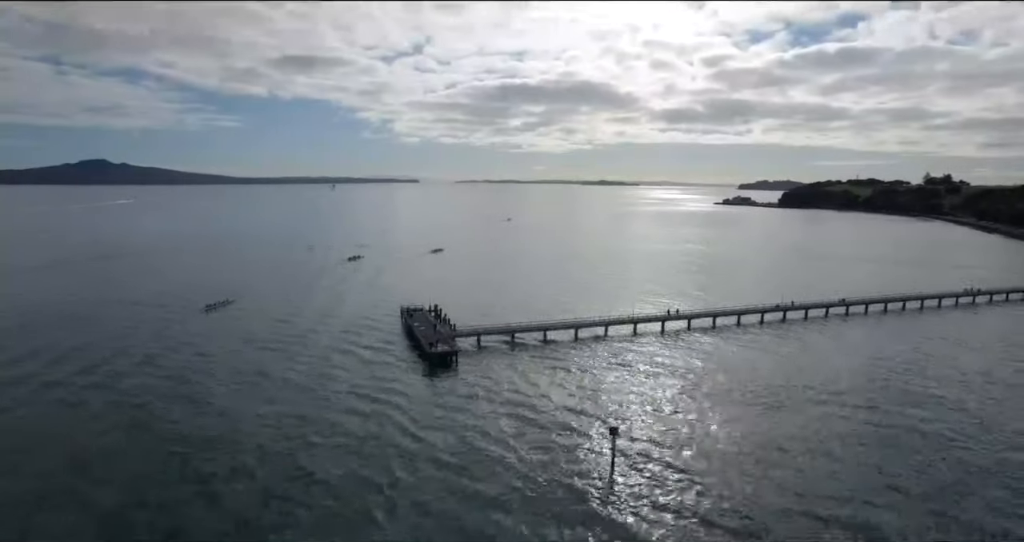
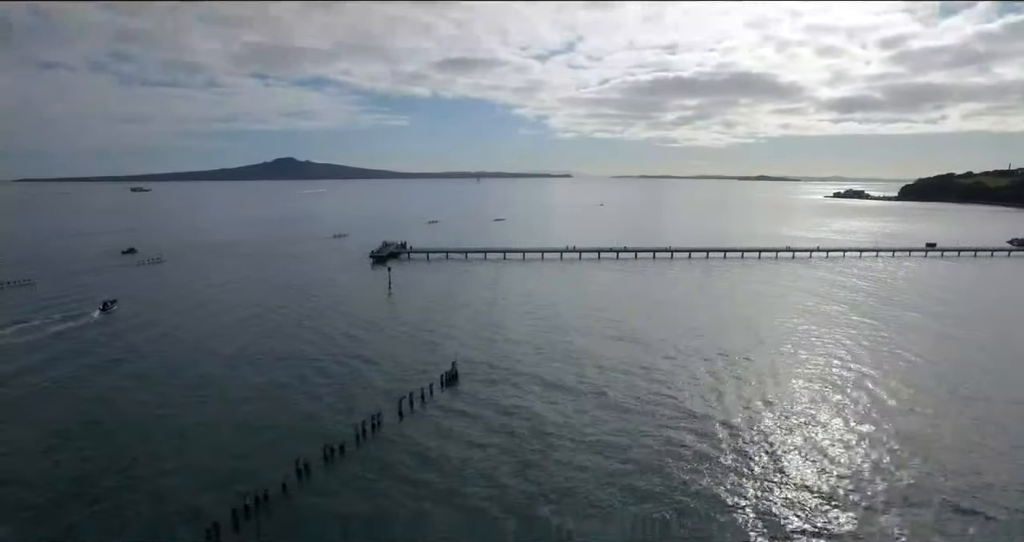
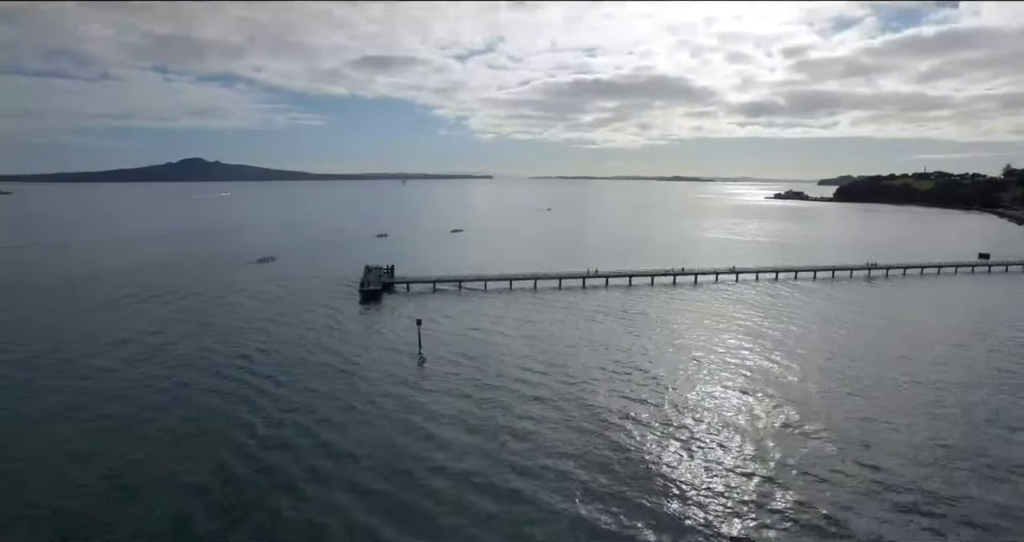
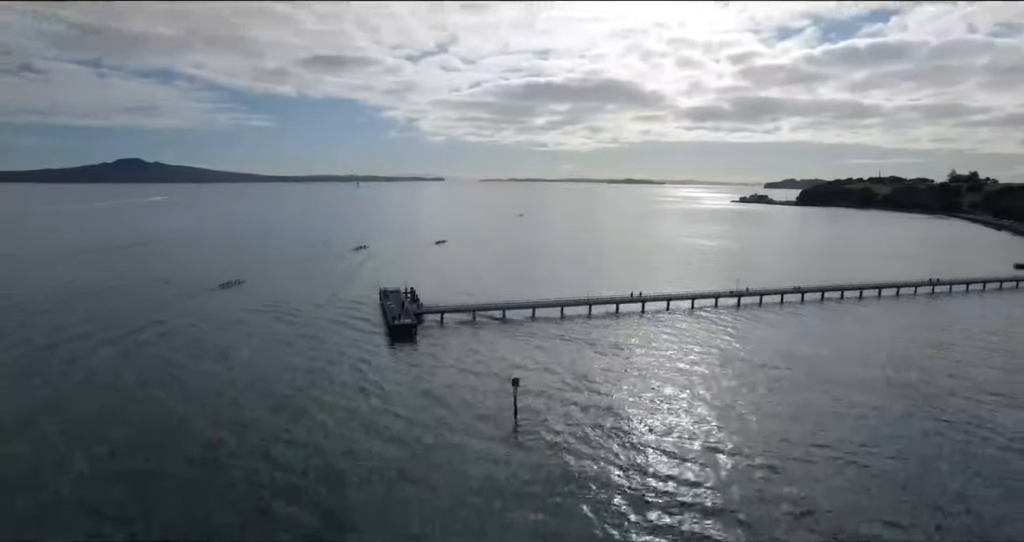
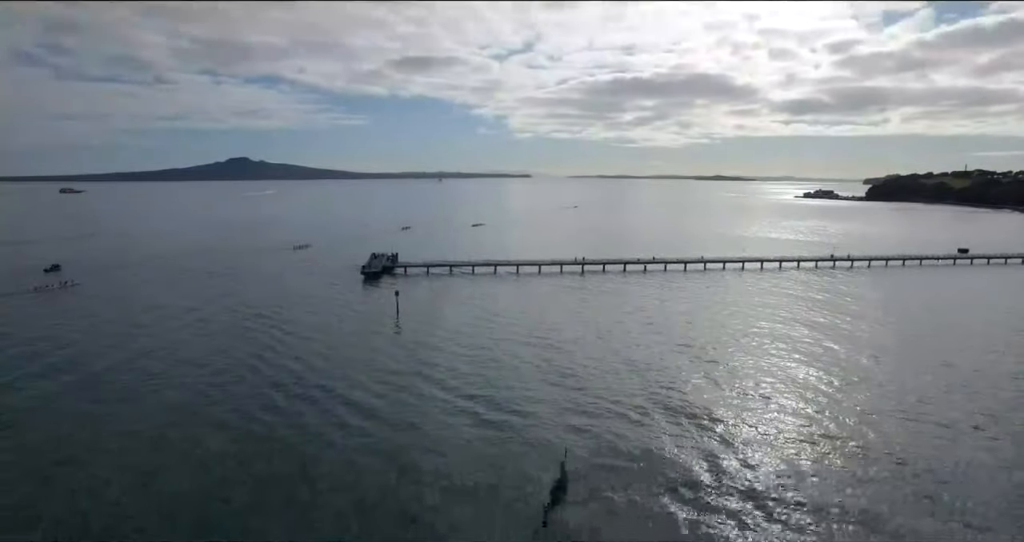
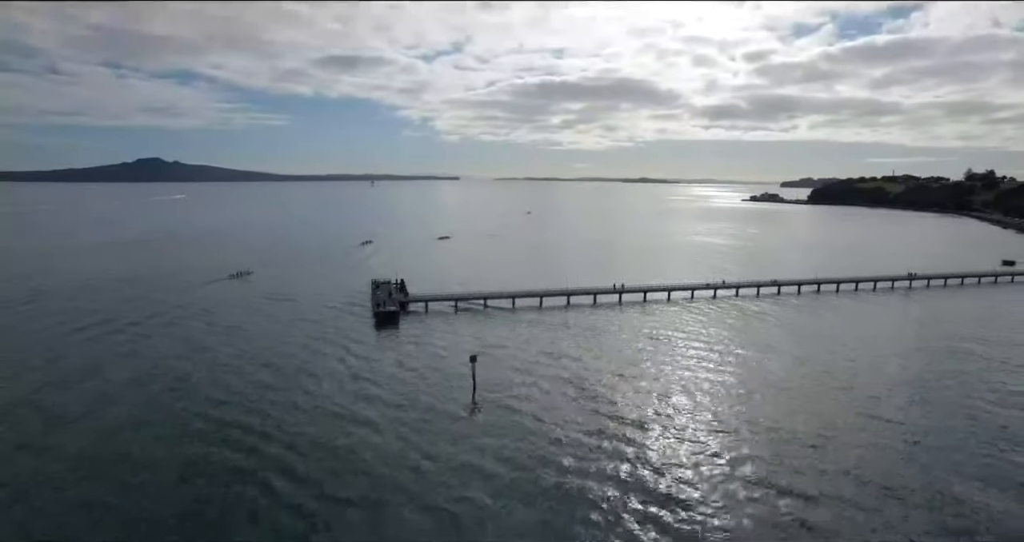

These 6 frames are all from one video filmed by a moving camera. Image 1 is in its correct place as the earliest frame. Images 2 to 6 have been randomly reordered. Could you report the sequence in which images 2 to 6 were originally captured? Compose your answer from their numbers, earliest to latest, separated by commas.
4, 6, 3, 5, 2
